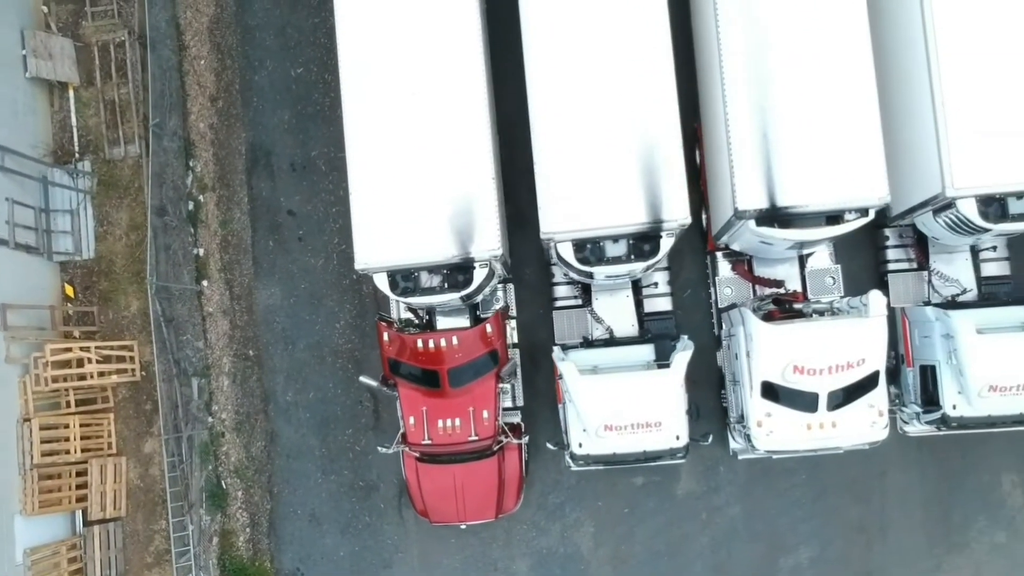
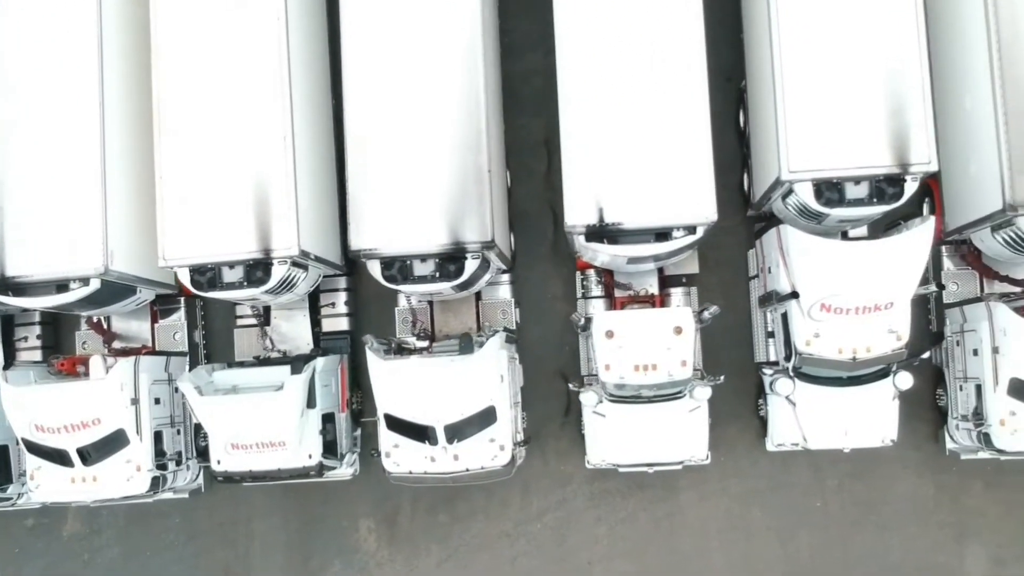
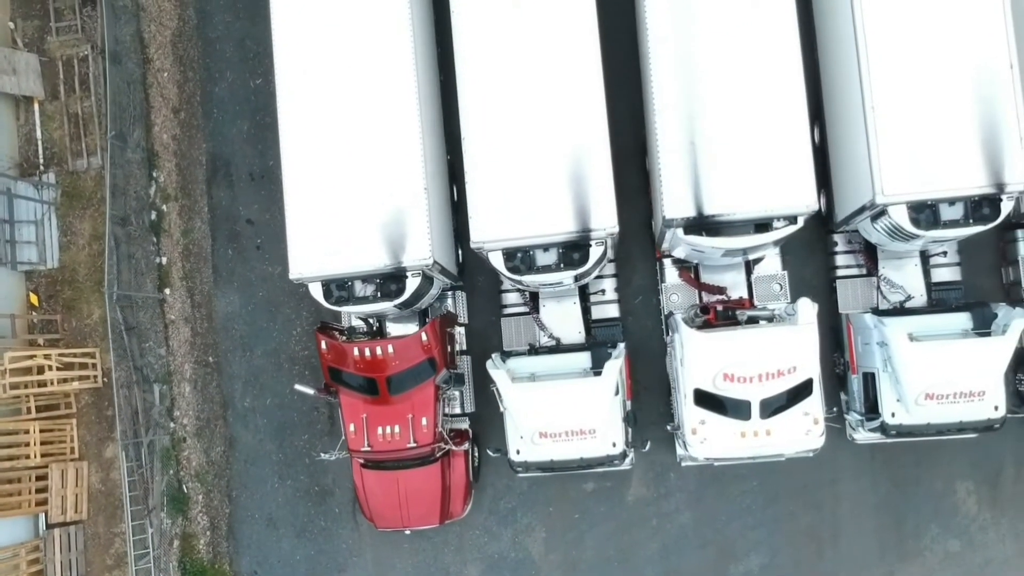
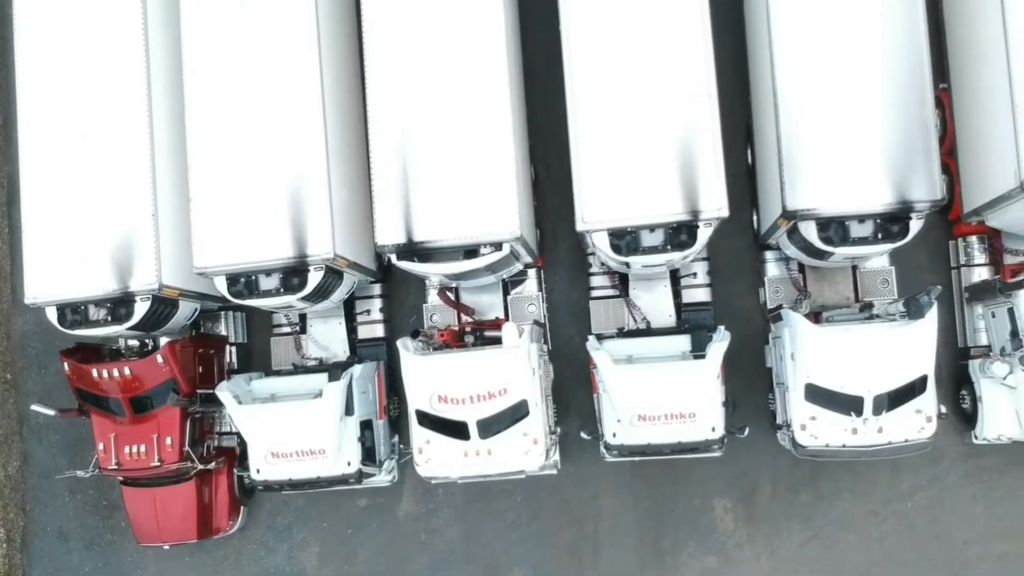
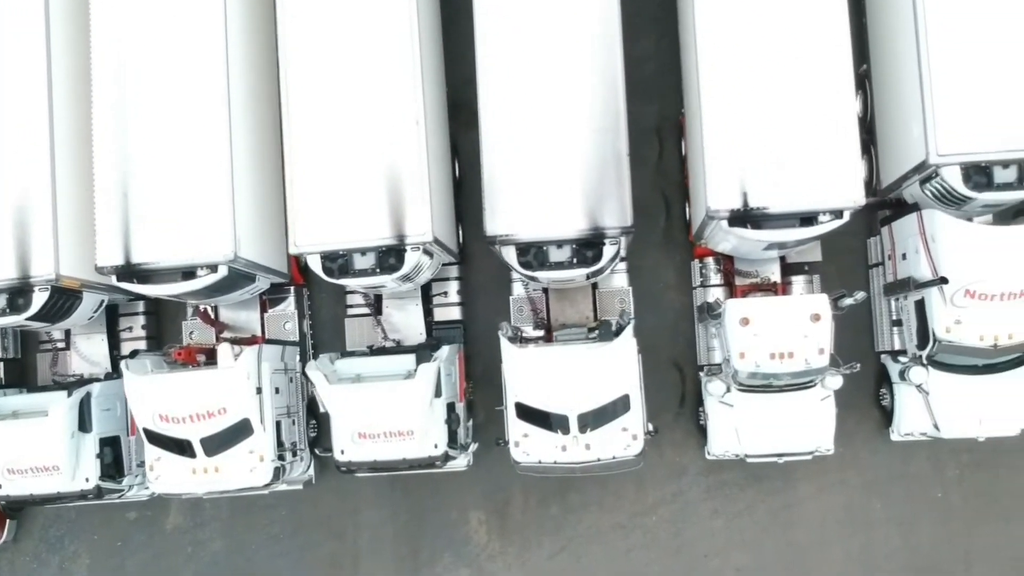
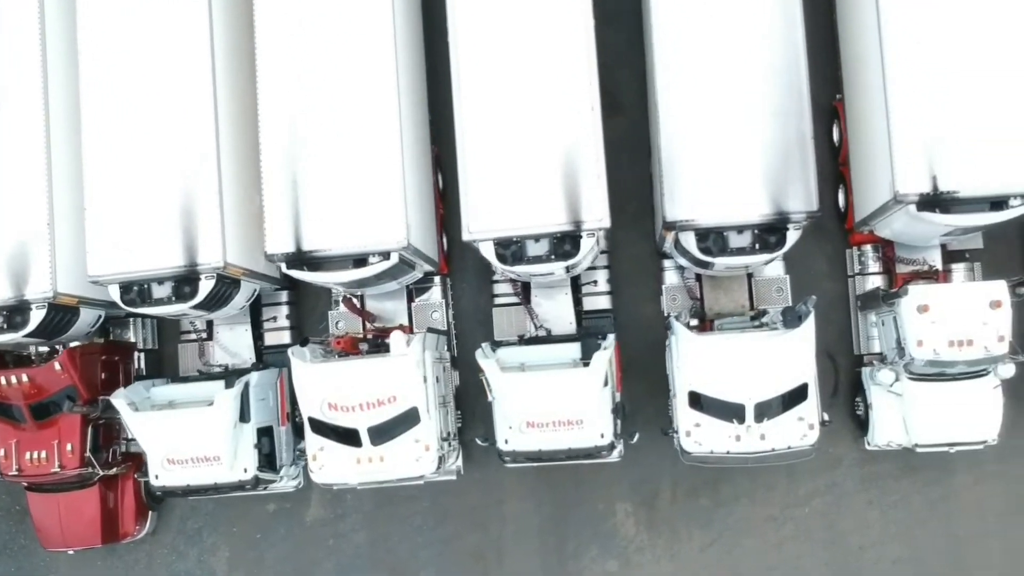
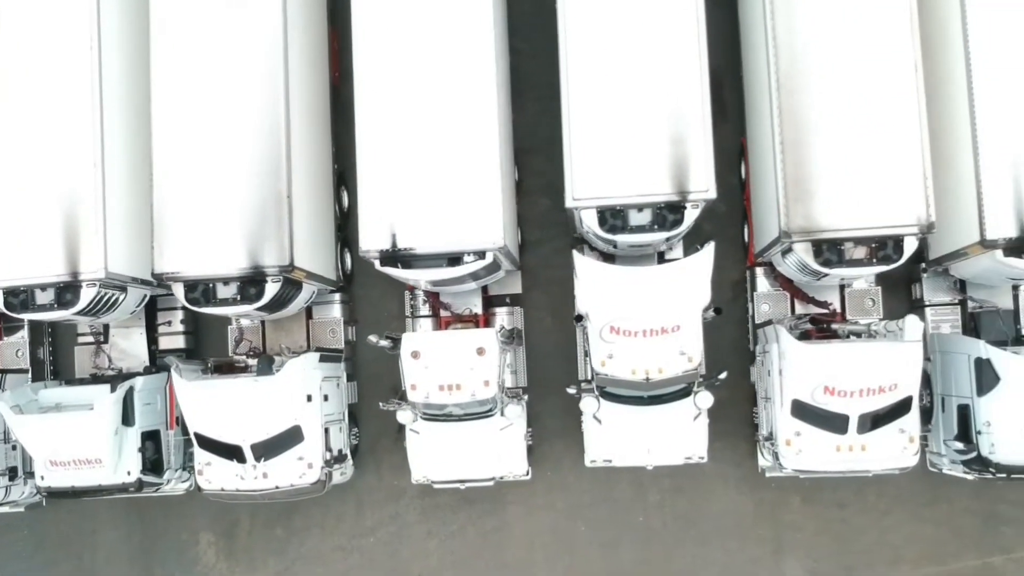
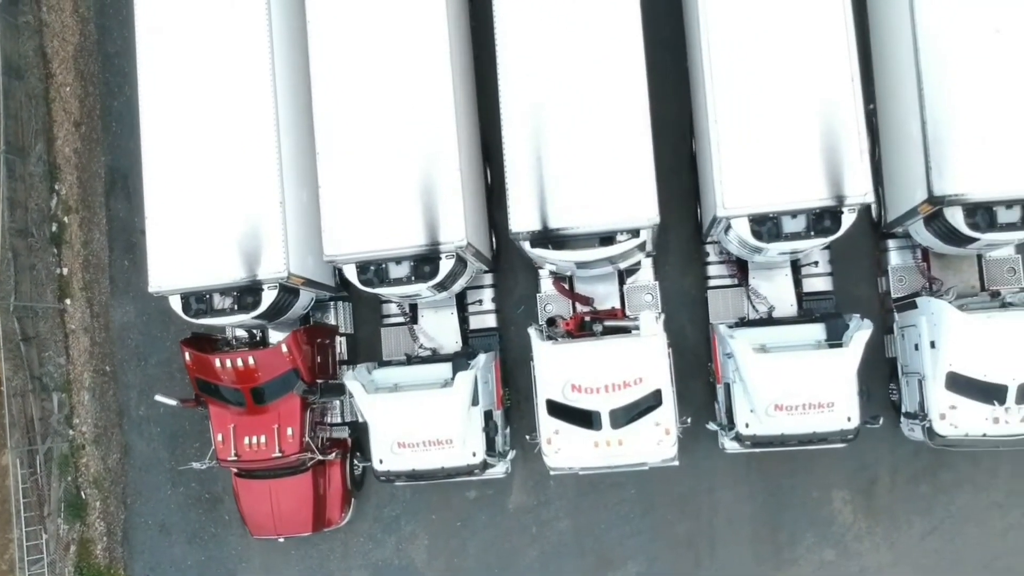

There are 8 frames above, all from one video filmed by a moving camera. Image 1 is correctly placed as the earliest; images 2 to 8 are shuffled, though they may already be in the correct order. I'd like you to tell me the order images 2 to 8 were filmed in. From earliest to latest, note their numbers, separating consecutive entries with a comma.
3, 8, 4, 6, 5, 2, 7
